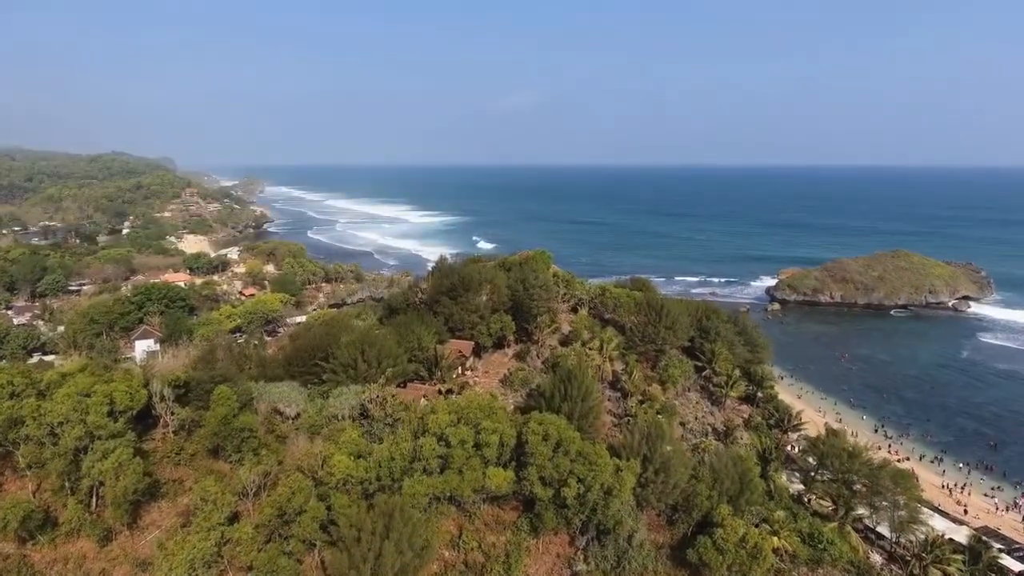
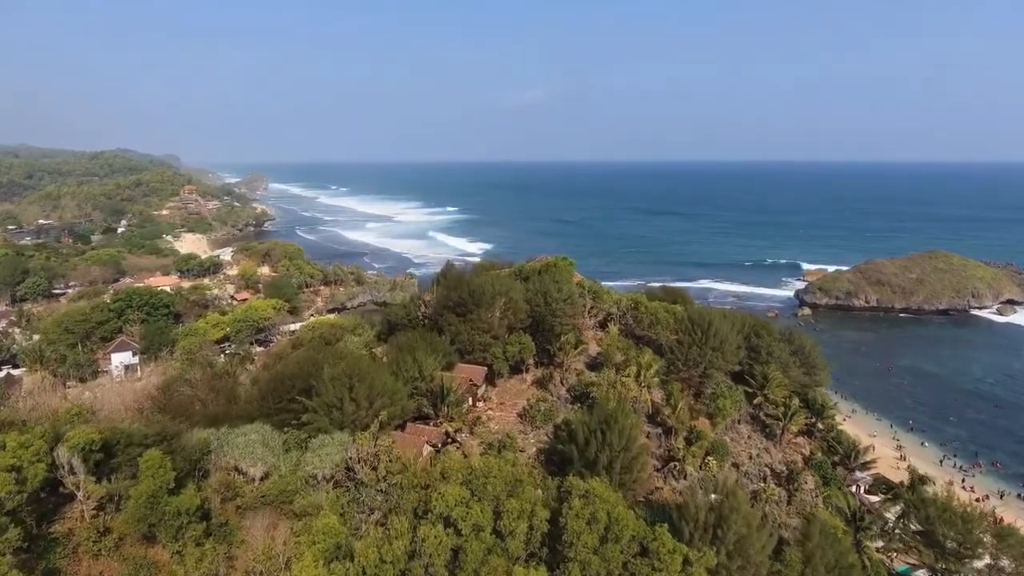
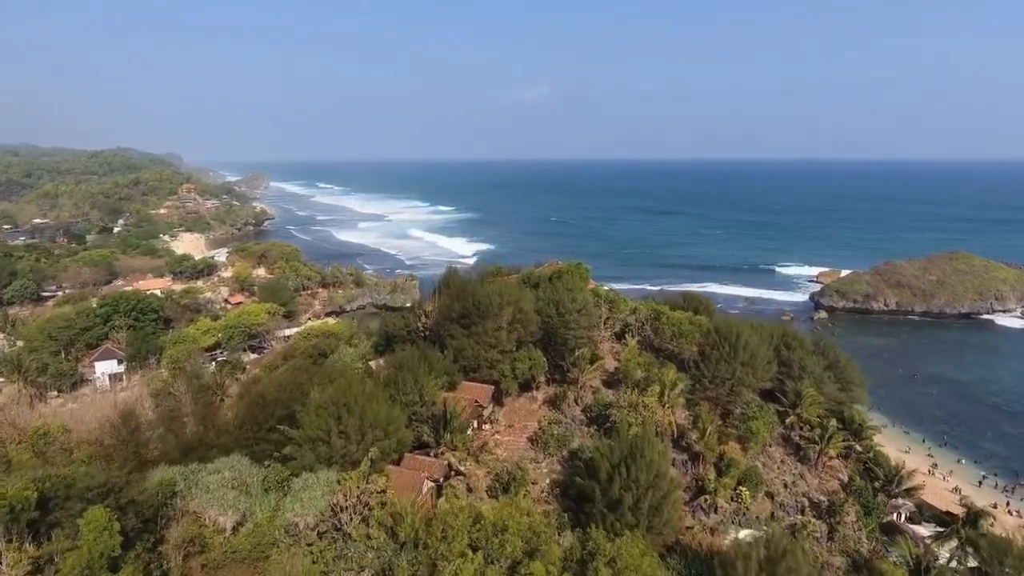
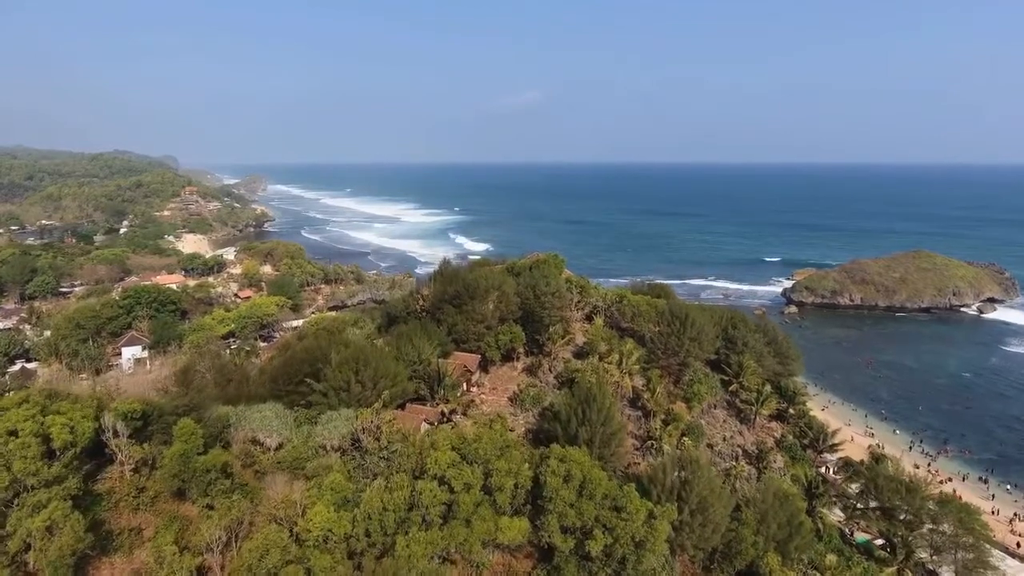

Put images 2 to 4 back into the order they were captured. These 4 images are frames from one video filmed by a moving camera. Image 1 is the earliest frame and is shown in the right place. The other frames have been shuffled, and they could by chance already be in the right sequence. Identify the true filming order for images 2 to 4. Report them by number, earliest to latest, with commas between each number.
4, 2, 3
